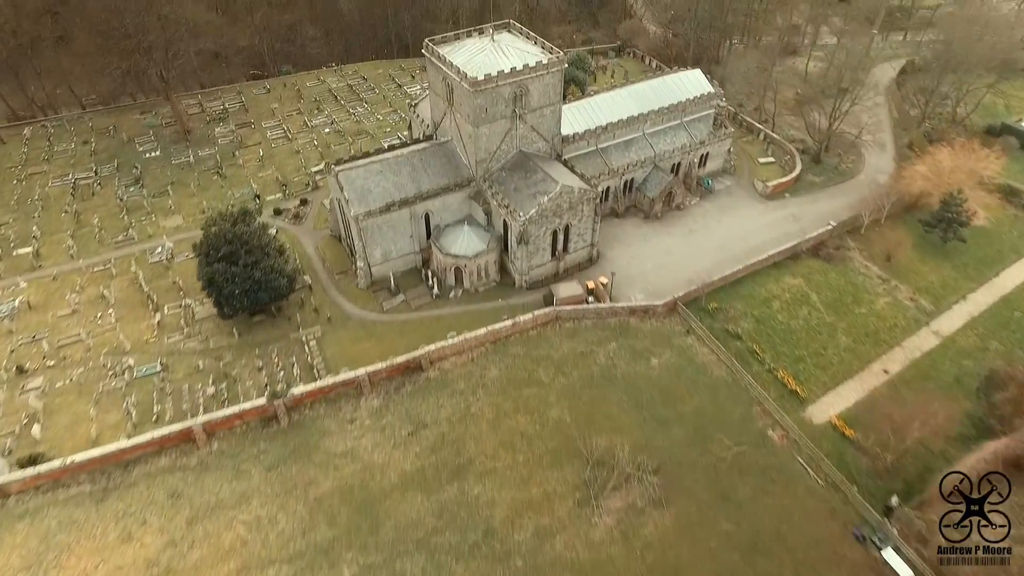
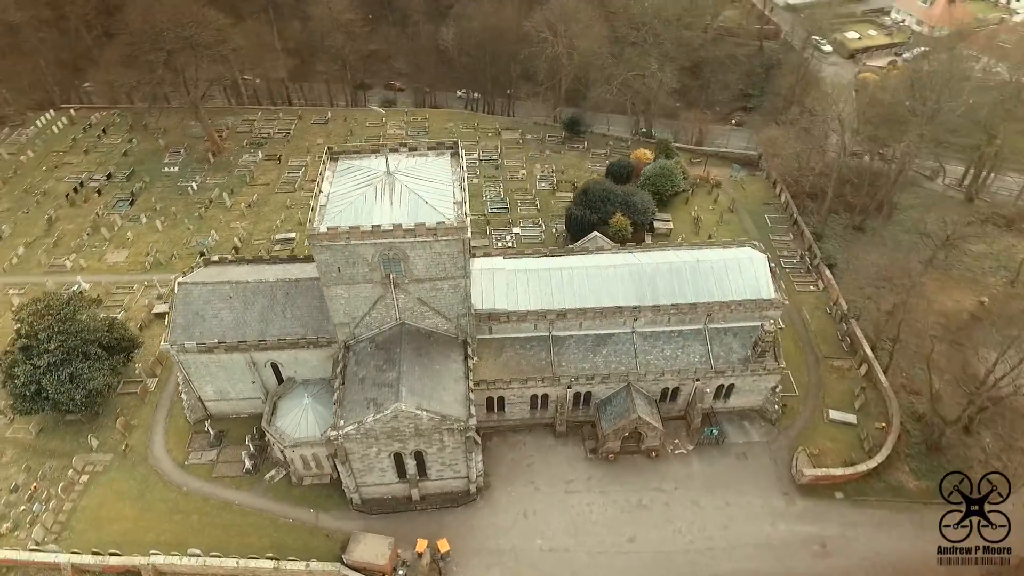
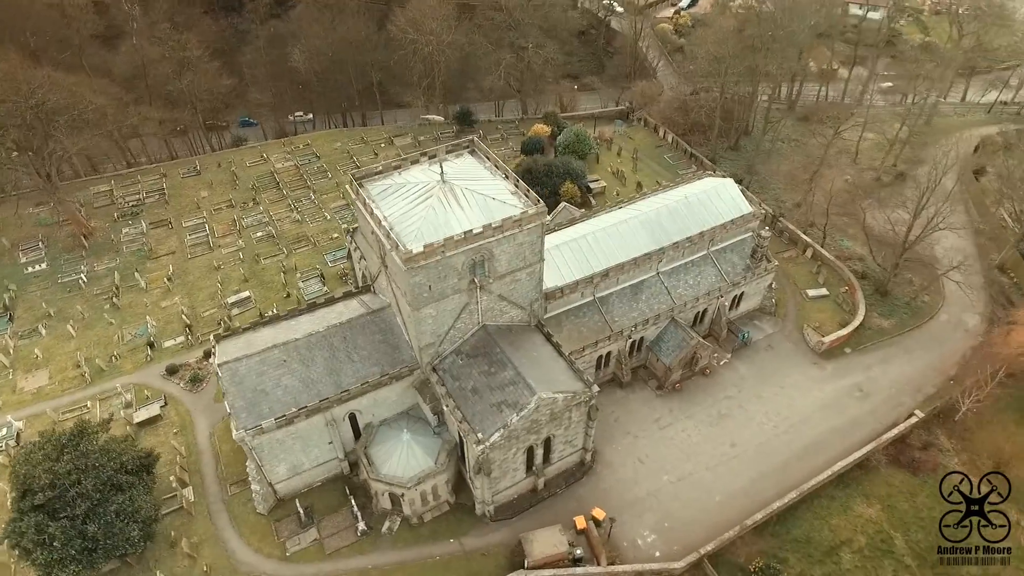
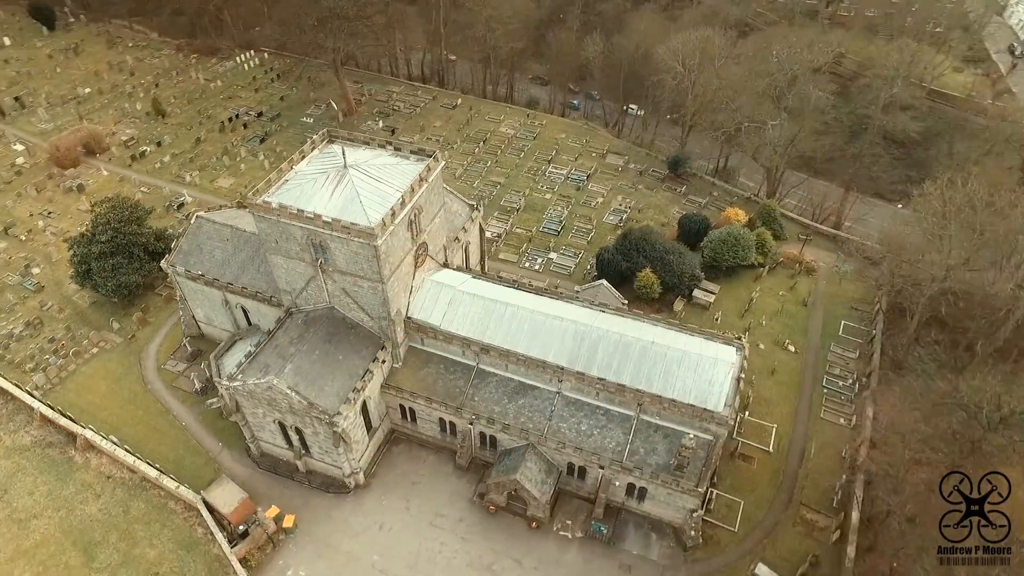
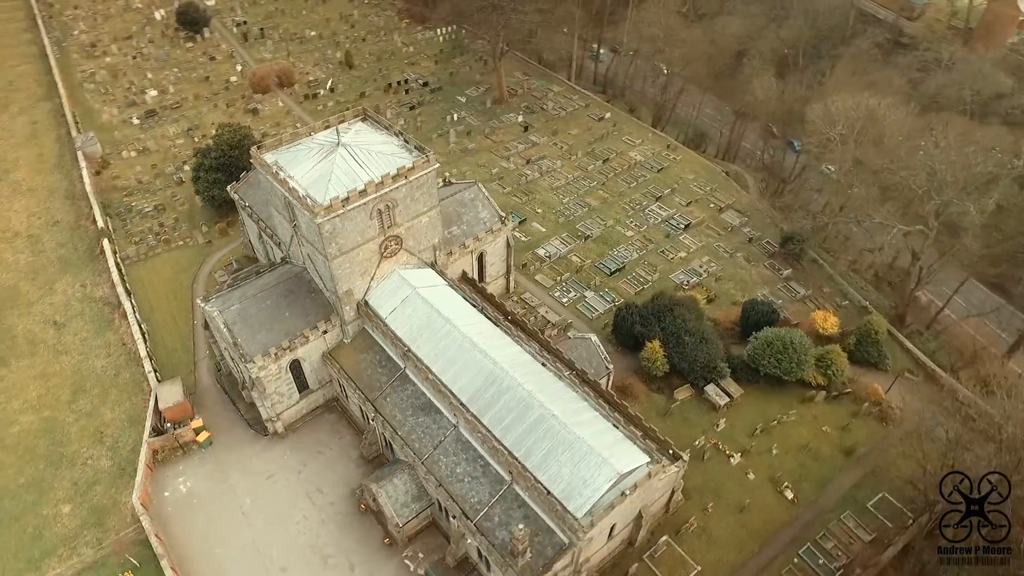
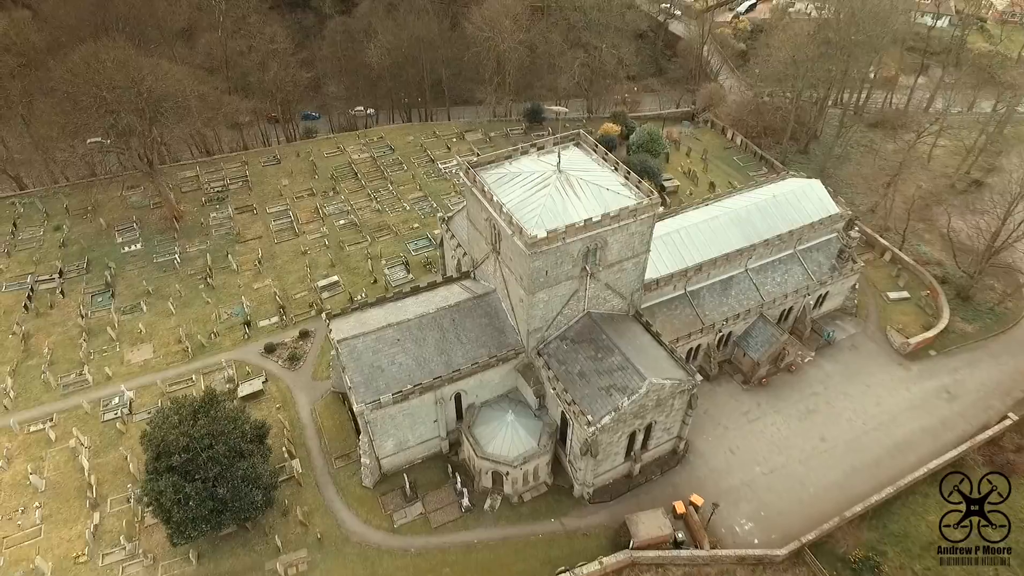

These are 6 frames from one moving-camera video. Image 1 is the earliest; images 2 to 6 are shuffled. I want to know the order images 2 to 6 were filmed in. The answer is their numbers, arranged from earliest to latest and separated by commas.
6, 3, 2, 4, 5
